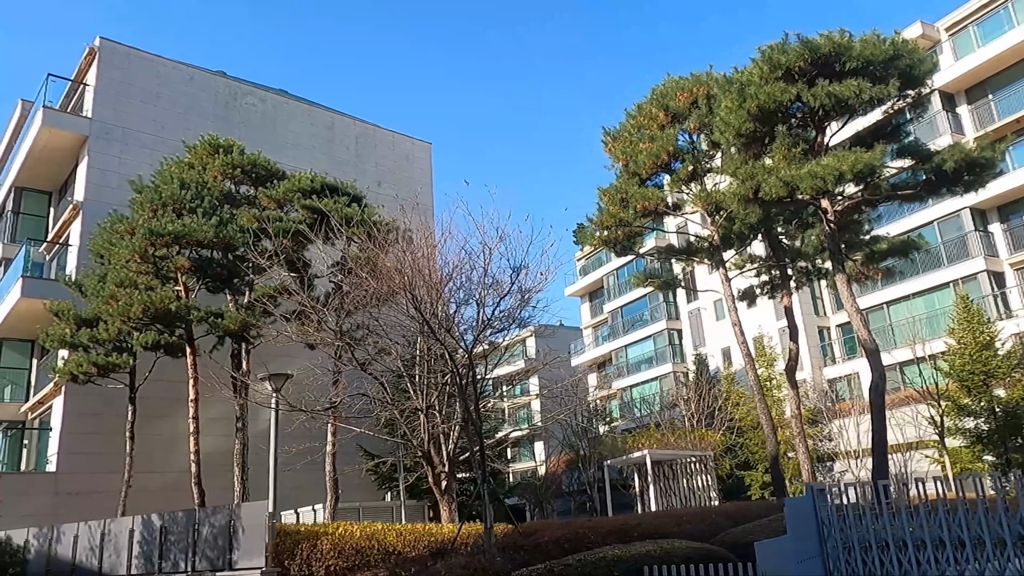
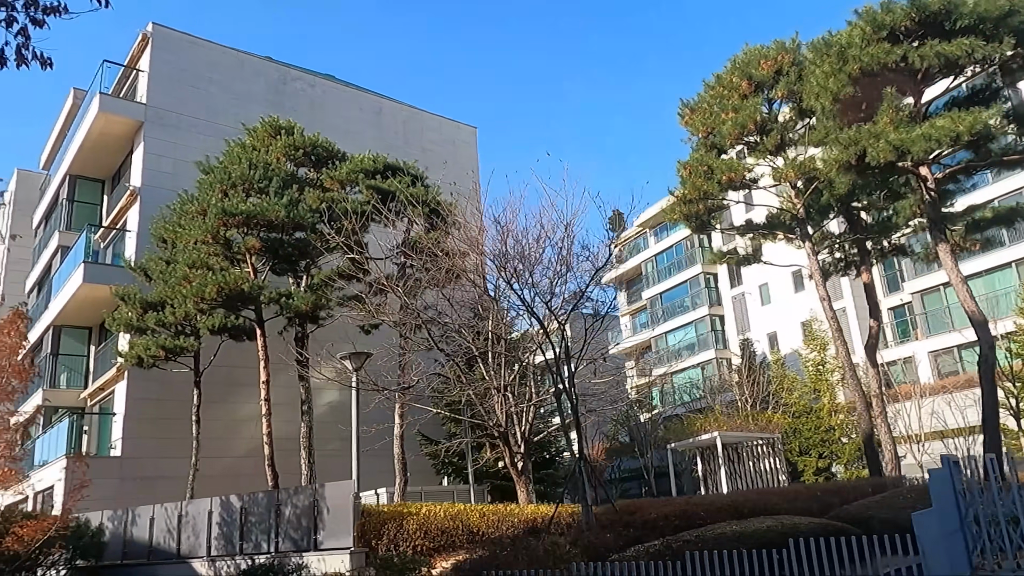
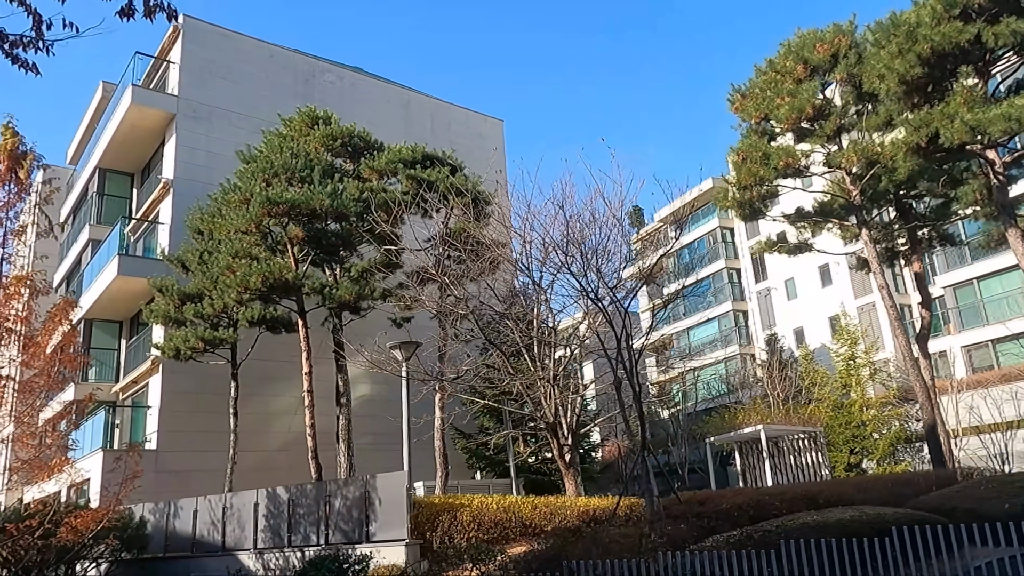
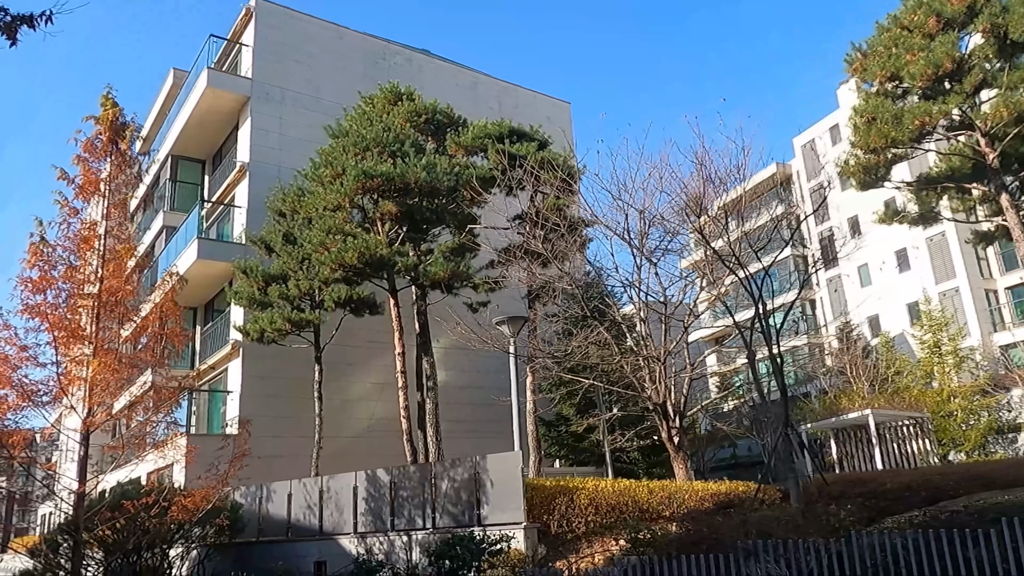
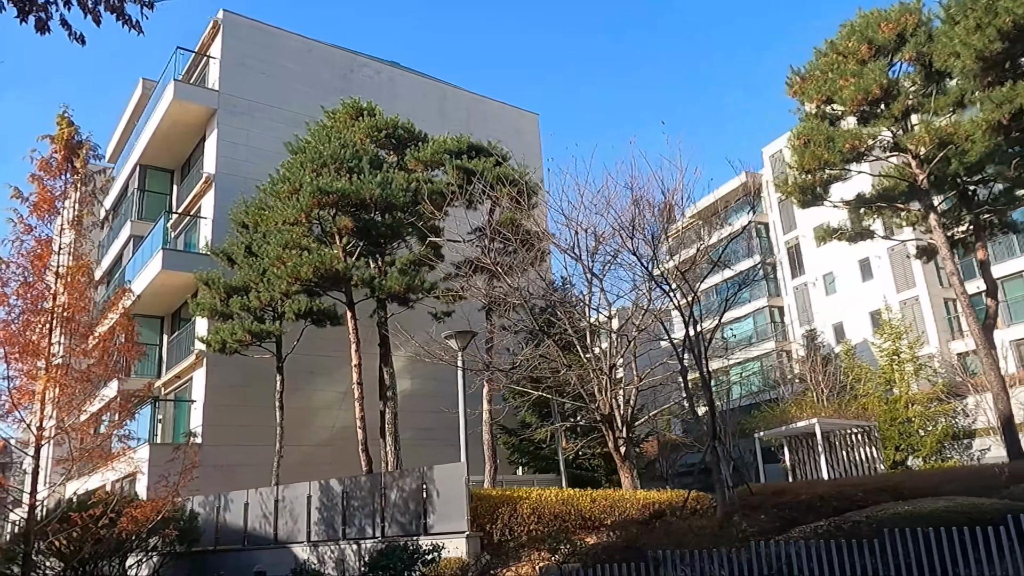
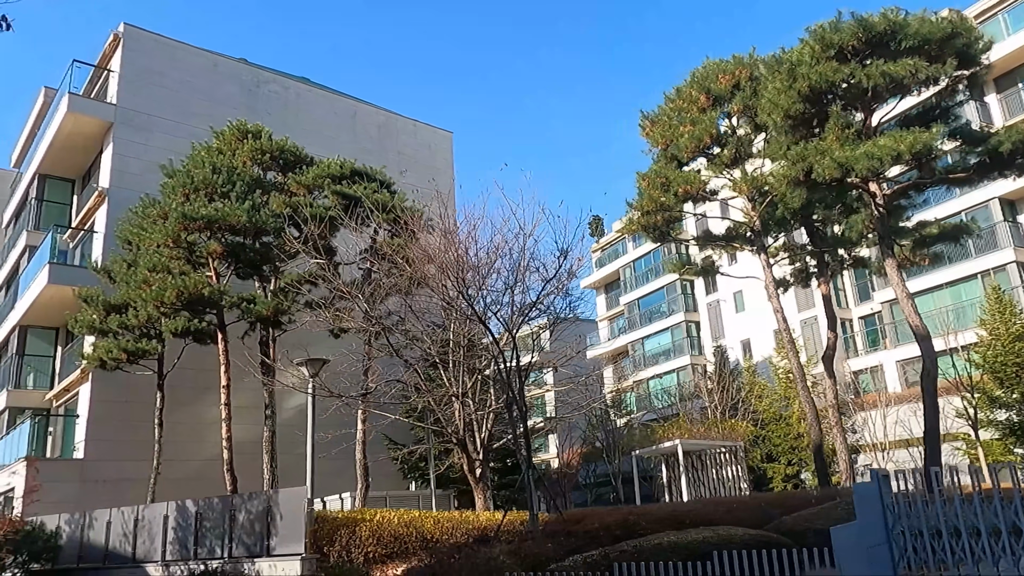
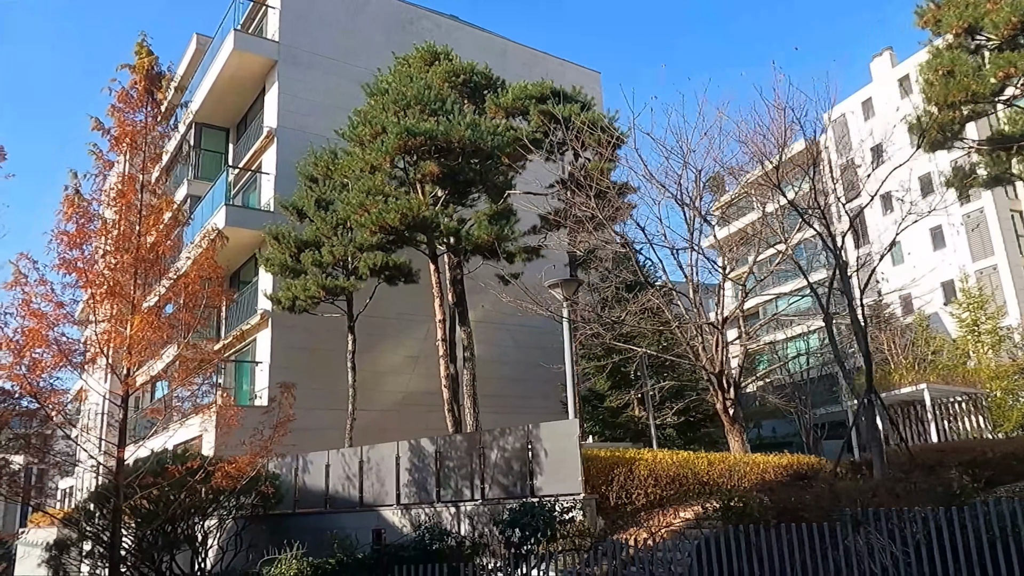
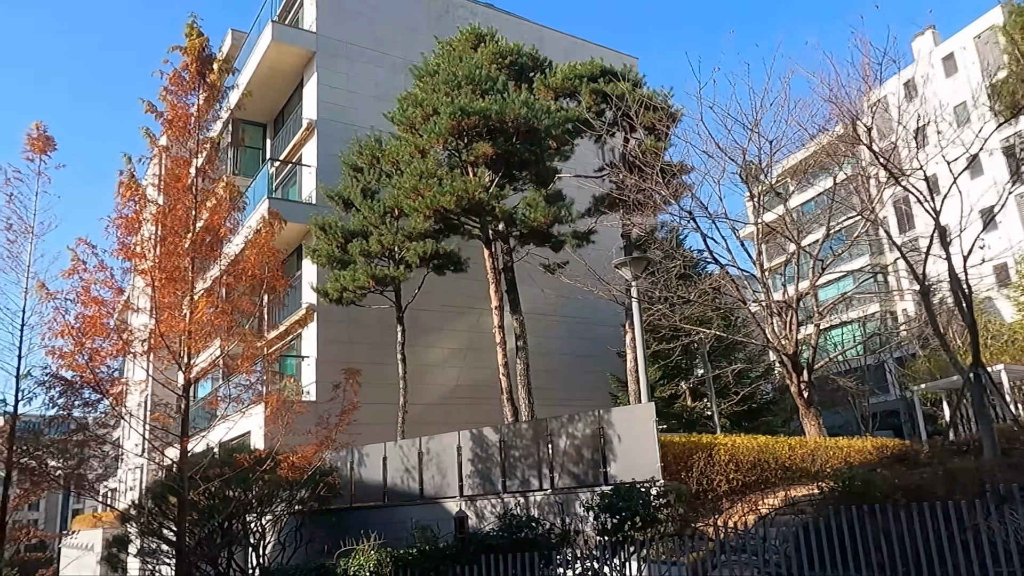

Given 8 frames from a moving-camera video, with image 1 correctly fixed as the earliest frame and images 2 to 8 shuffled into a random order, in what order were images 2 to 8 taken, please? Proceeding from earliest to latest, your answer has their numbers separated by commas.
6, 2, 3, 5, 4, 7, 8
